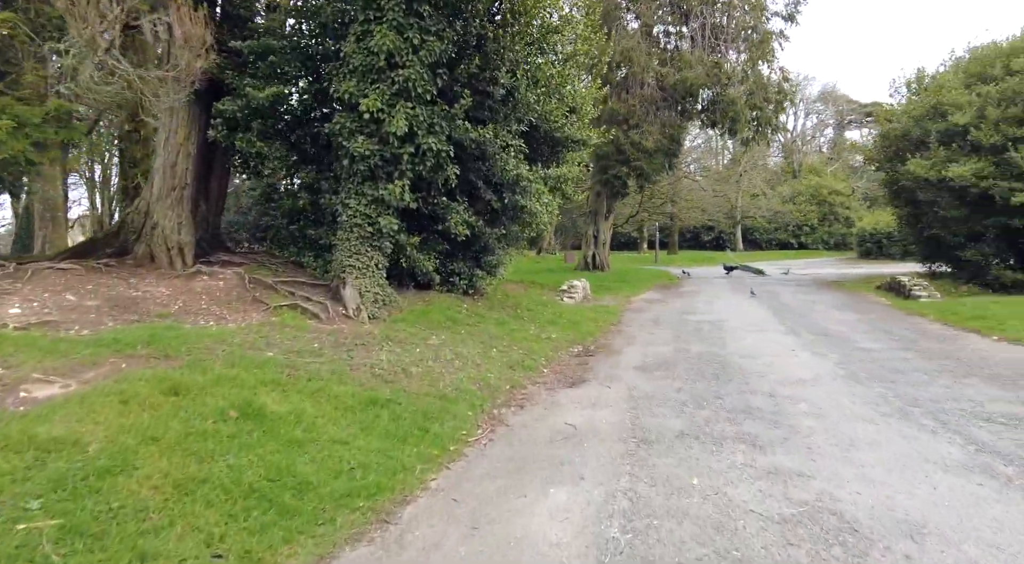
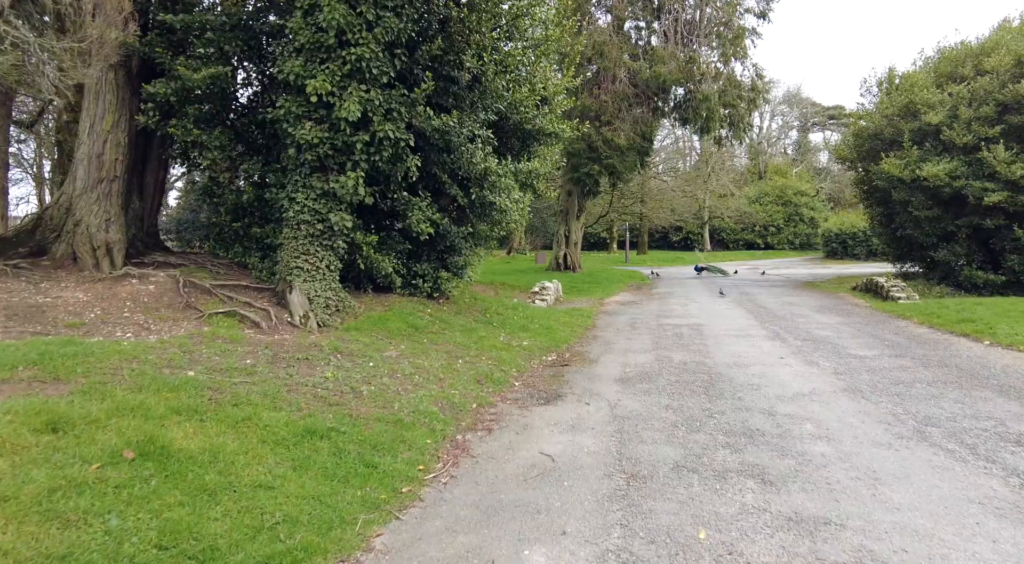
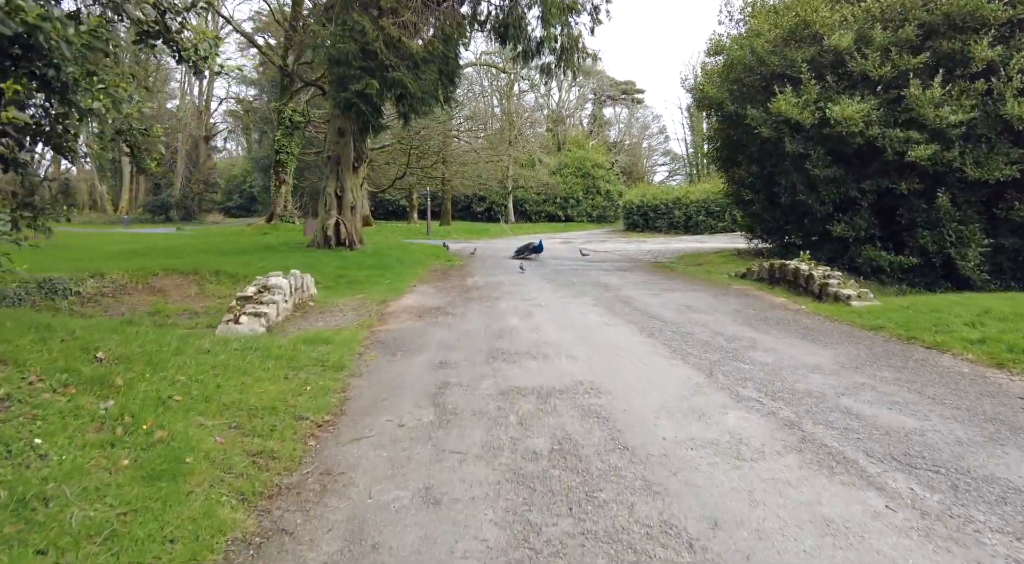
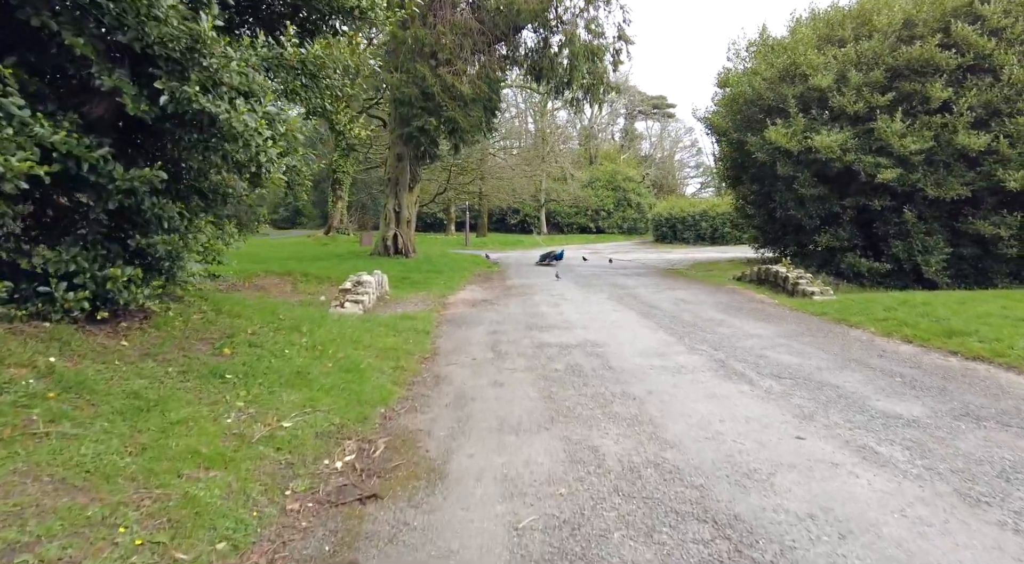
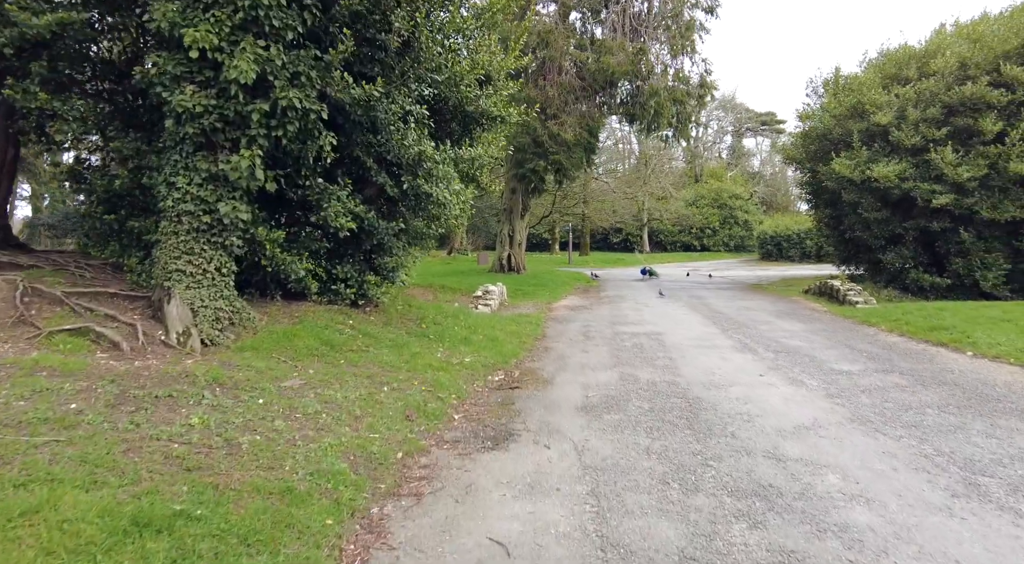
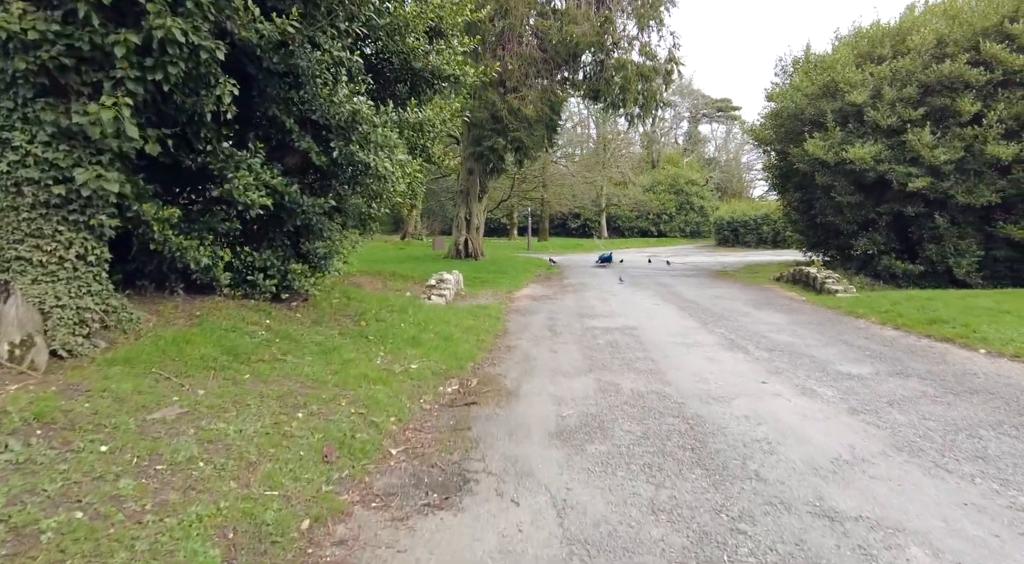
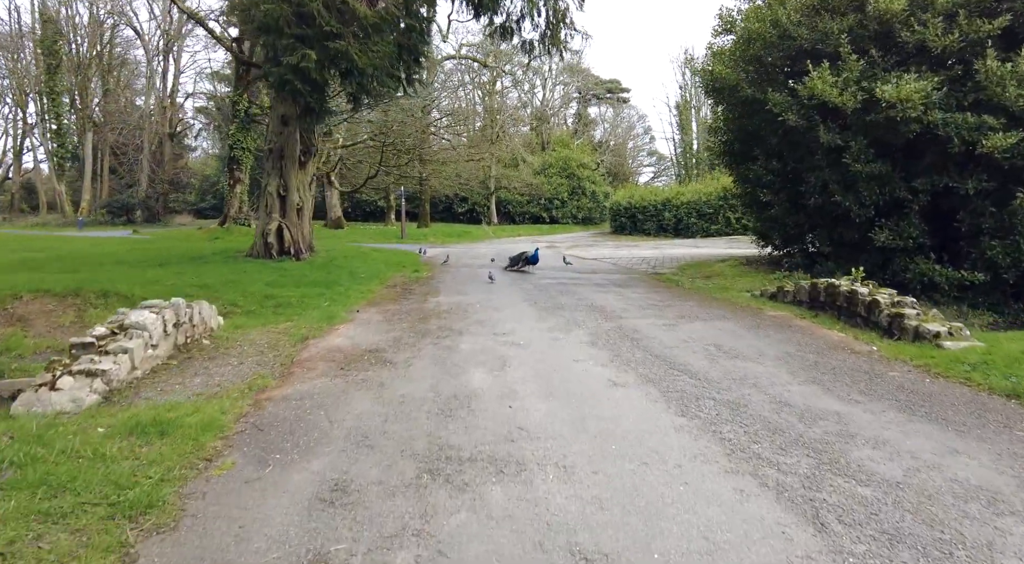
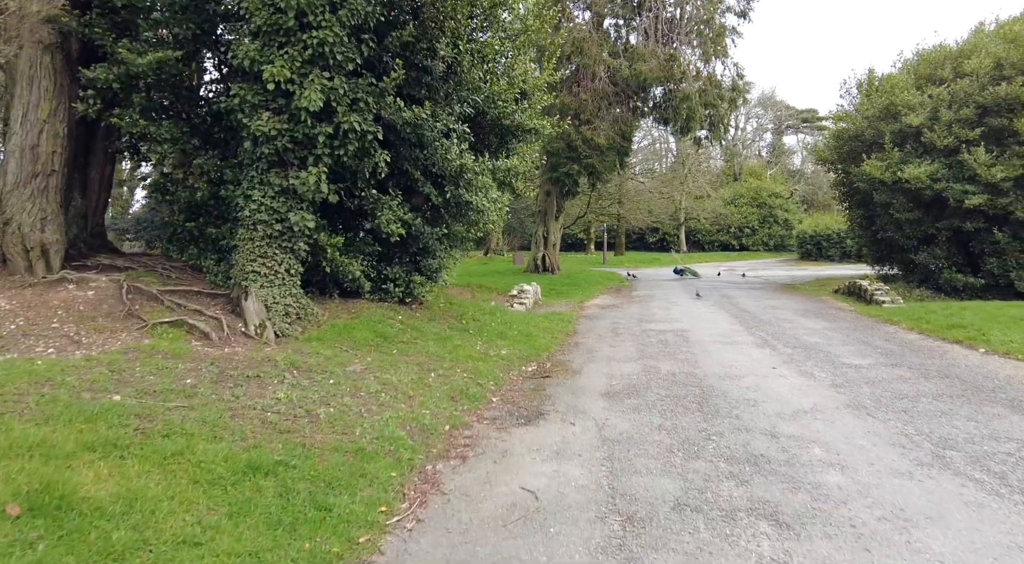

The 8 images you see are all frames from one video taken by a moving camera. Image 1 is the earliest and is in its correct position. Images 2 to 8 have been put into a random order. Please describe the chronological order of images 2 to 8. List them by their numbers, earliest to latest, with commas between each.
2, 8, 5, 6, 4, 3, 7
